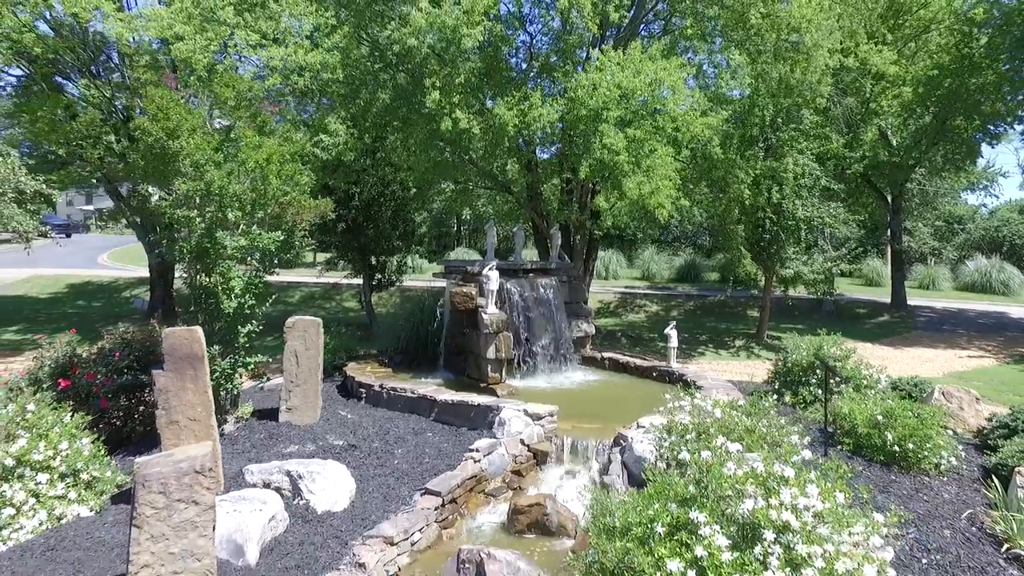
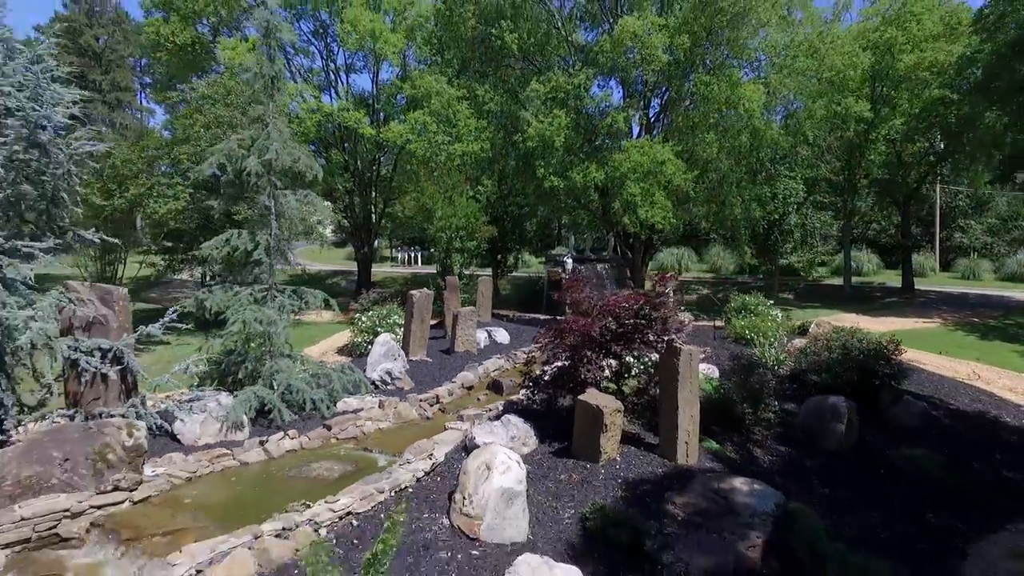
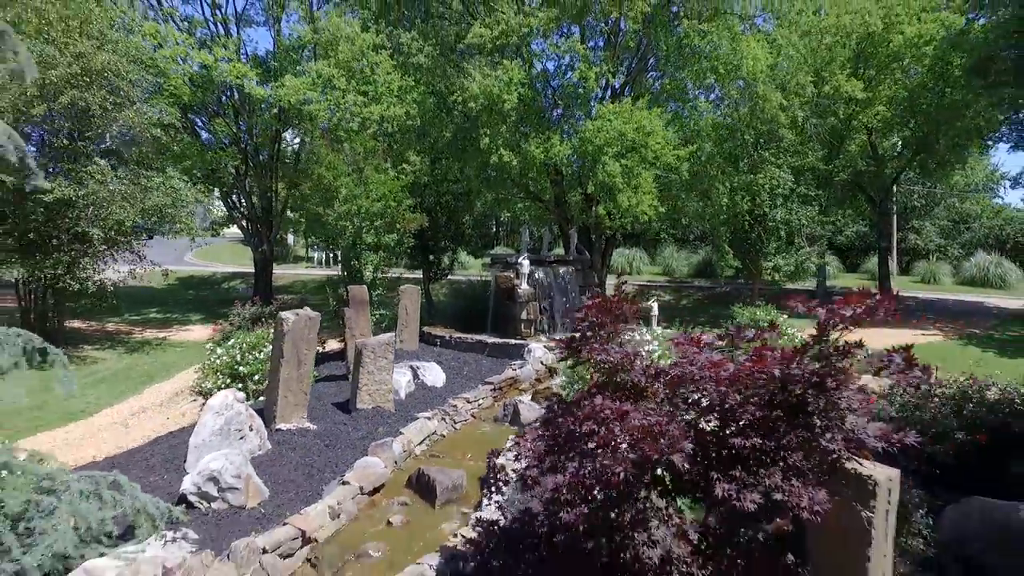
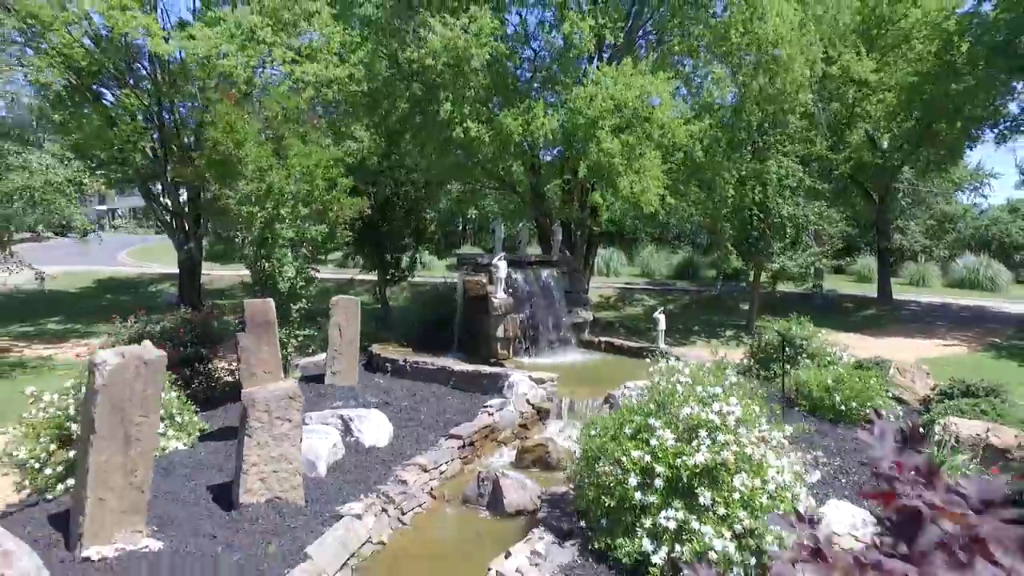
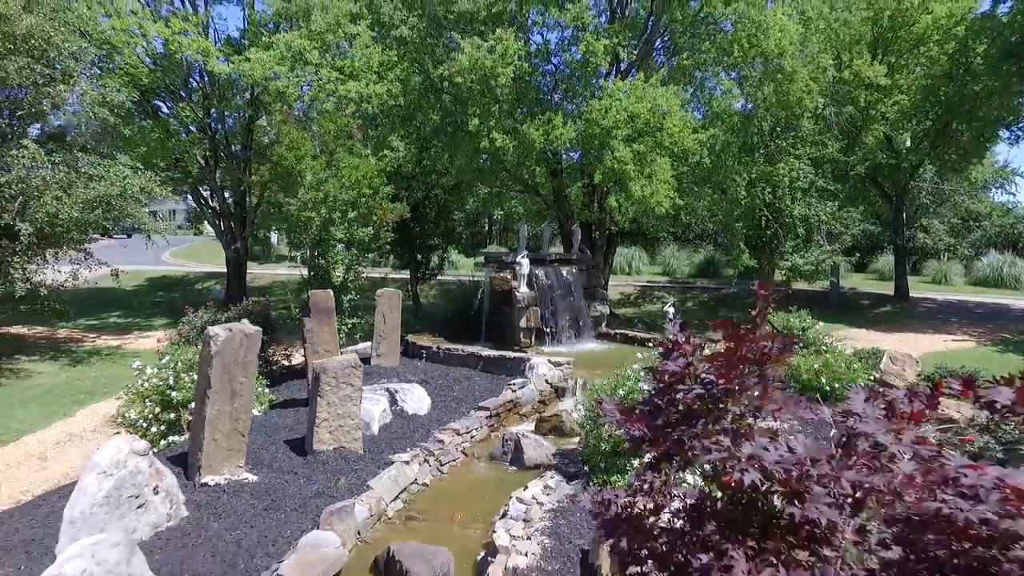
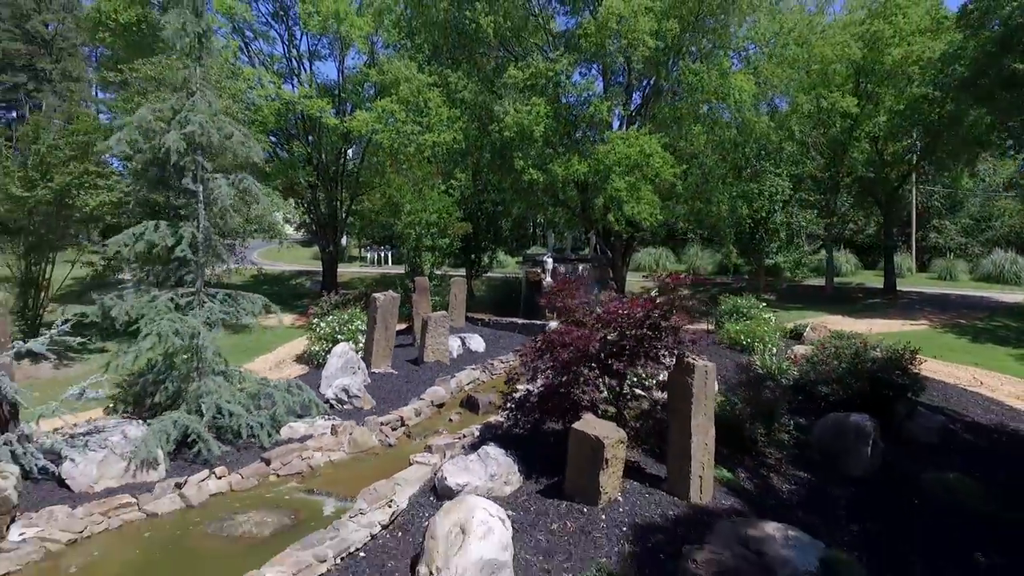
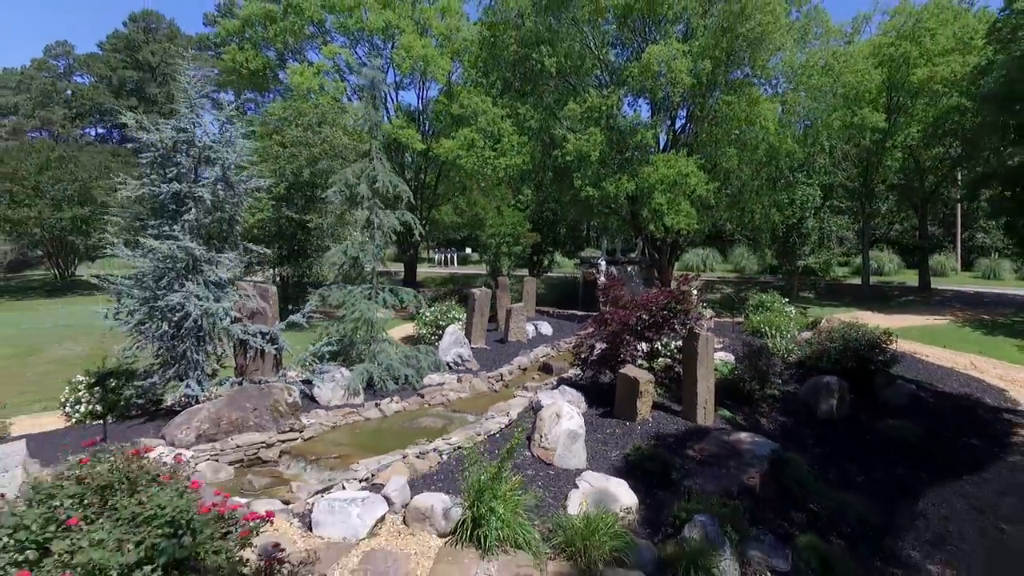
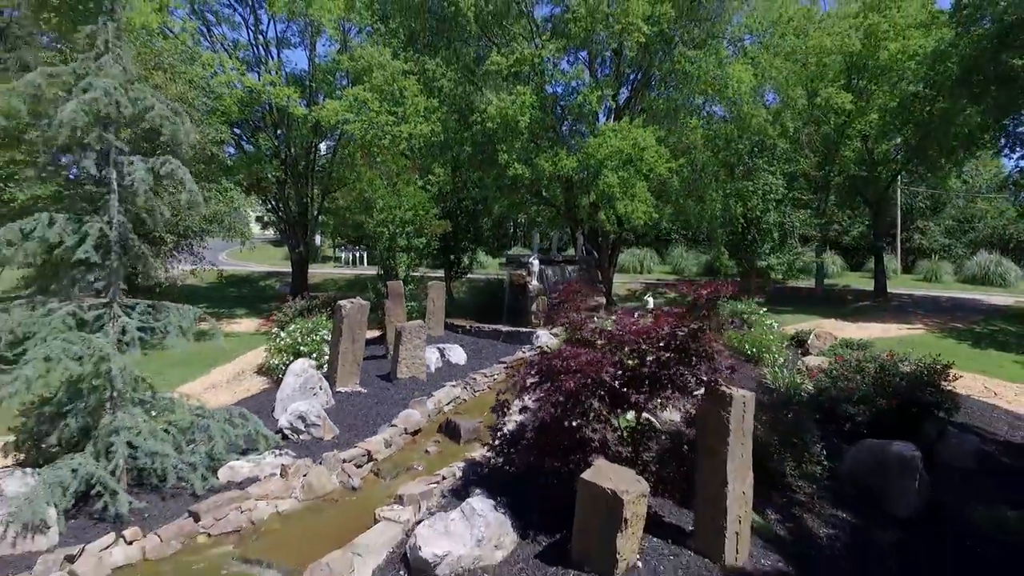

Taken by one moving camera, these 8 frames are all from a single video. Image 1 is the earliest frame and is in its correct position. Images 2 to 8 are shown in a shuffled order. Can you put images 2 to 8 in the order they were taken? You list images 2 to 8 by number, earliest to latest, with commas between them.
4, 5, 3, 8, 6, 2, 7
